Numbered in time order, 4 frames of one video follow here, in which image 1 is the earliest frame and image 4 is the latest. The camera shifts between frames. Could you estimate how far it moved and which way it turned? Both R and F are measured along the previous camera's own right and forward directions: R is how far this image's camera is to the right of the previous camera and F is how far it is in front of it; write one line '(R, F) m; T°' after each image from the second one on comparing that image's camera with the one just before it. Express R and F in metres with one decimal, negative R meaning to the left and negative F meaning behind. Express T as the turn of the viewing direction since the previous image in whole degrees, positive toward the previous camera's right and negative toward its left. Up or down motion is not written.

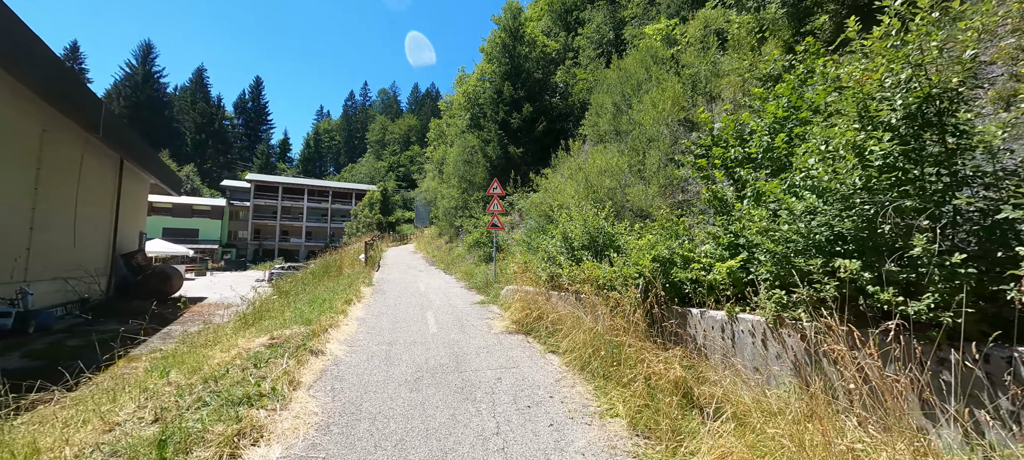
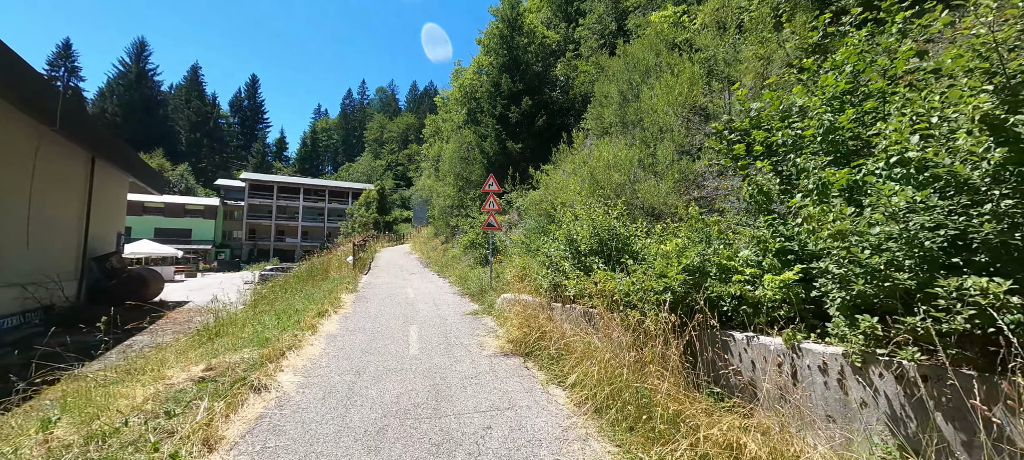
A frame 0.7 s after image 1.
(+0.1, +1.0) m; 0°
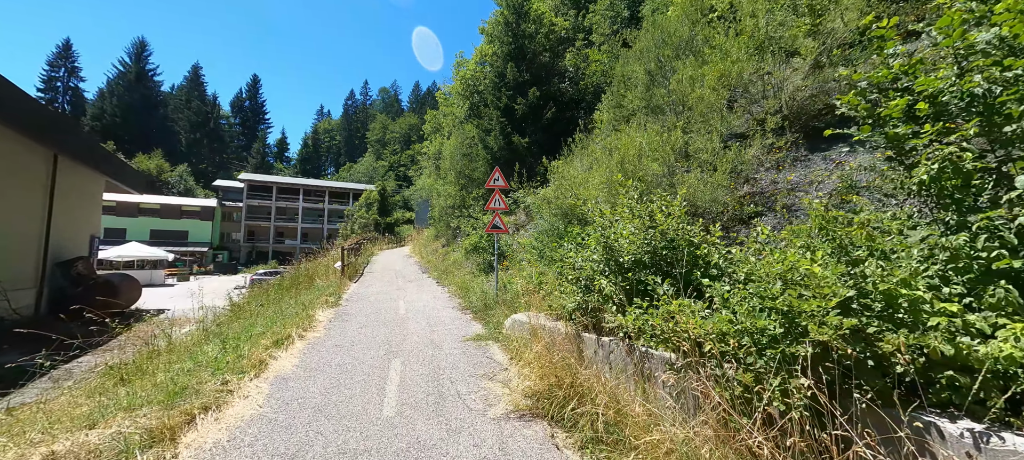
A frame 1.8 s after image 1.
(-0.2, +1.7) m; 0°
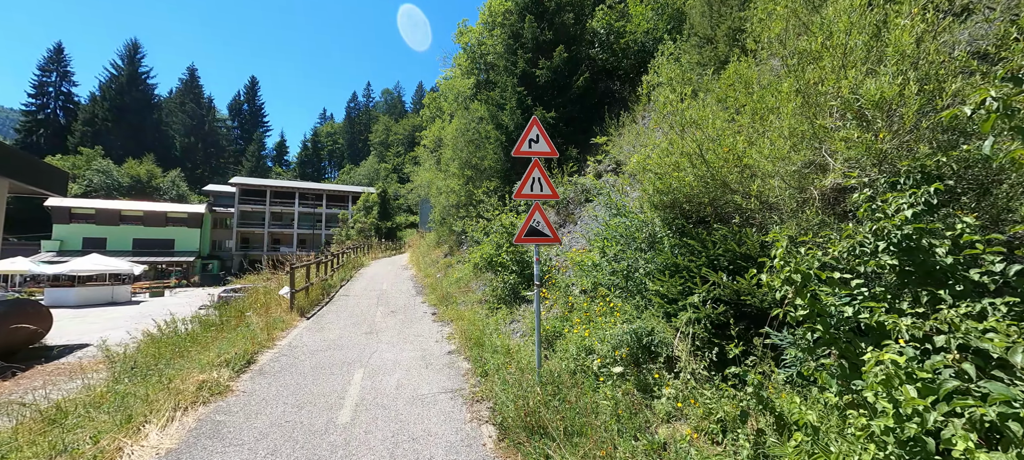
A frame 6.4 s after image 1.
(-0.6, +4.5) m; -1°
